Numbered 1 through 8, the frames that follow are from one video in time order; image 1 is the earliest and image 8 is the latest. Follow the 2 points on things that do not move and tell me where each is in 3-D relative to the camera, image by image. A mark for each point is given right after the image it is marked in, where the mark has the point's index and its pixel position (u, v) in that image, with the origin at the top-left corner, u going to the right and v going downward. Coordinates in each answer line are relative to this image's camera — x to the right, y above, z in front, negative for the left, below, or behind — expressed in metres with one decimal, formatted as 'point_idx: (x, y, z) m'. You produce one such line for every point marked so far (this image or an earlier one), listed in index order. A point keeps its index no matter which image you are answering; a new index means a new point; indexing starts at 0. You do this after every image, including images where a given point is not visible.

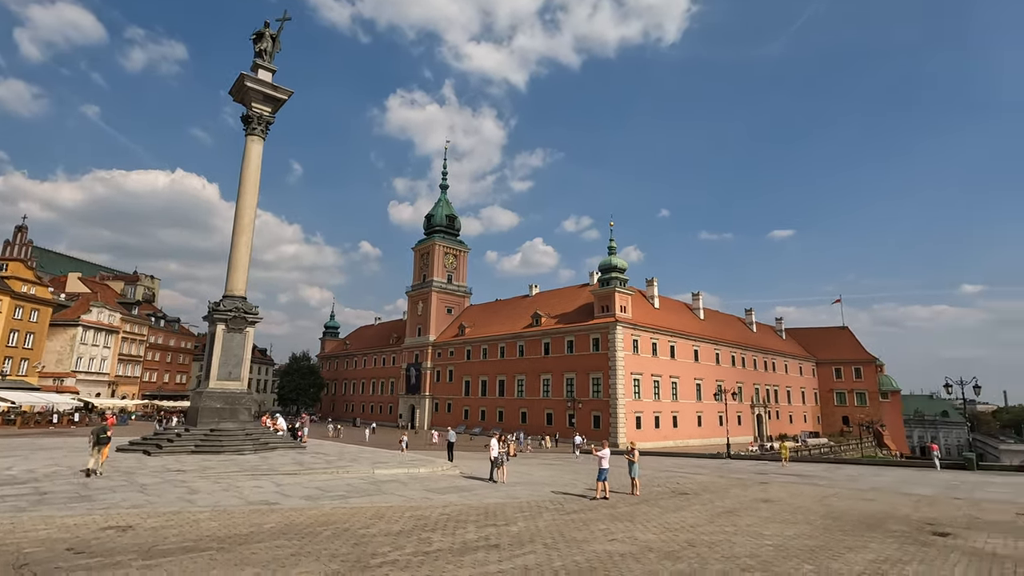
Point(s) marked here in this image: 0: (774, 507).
0: (+7.3, -6.1, +14.9) m
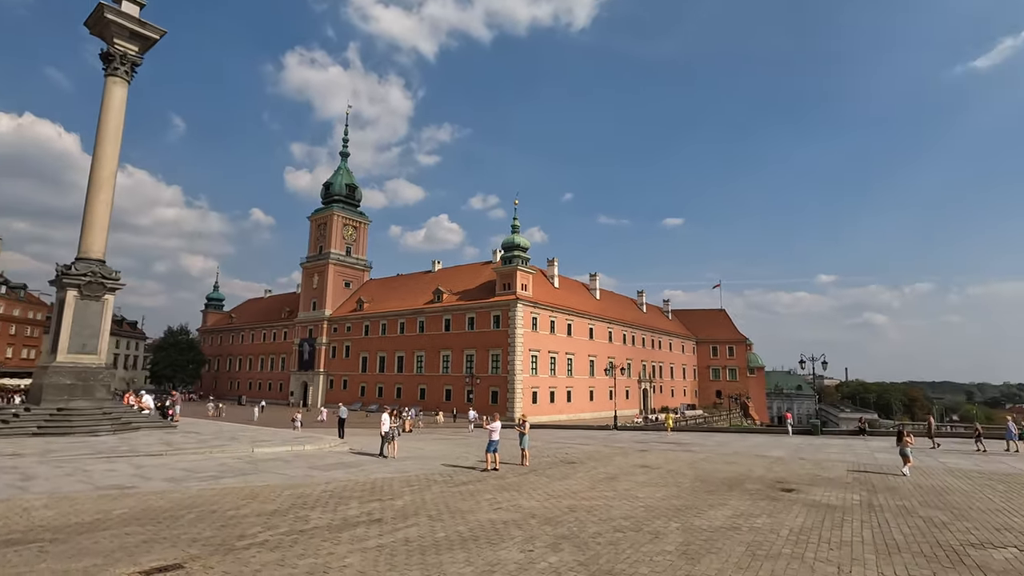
0: (+4.1, -5.5, +16.0) m
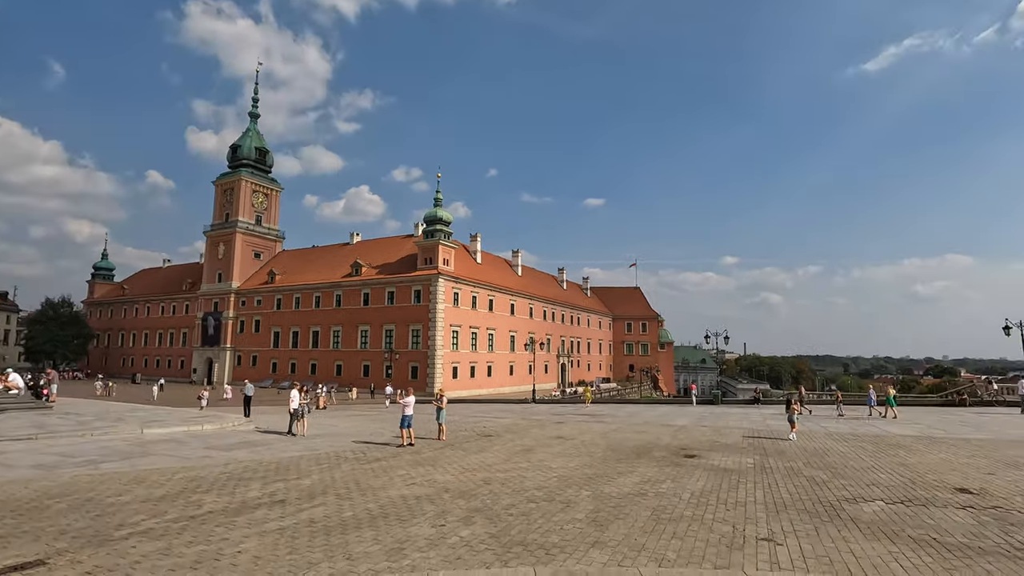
0: (+1.6, -4.8, +16.4) m
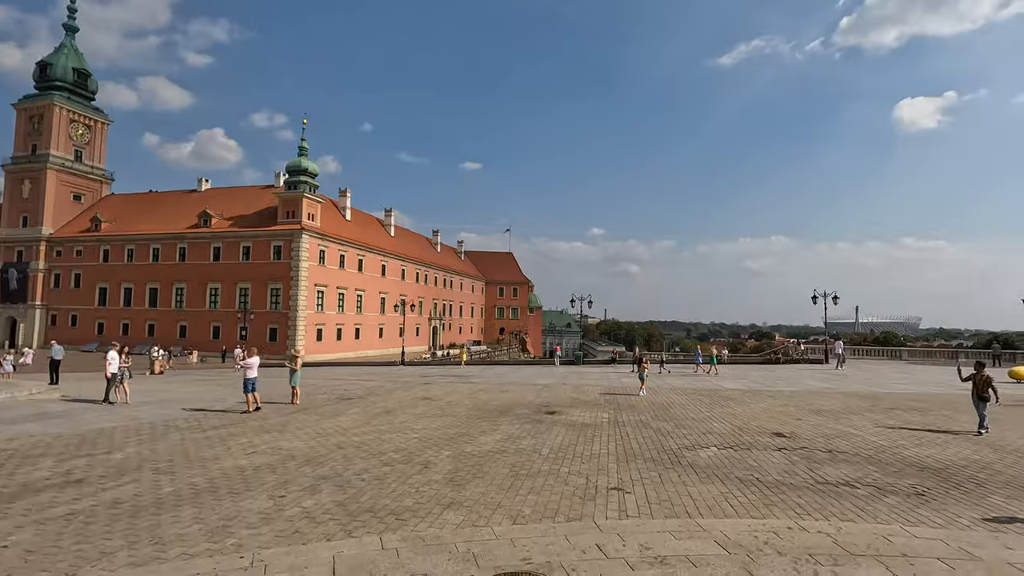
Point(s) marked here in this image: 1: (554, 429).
0: (-2.5, -3.5, +16.0) m
1: (+1.0, -3.2, +12.2) m
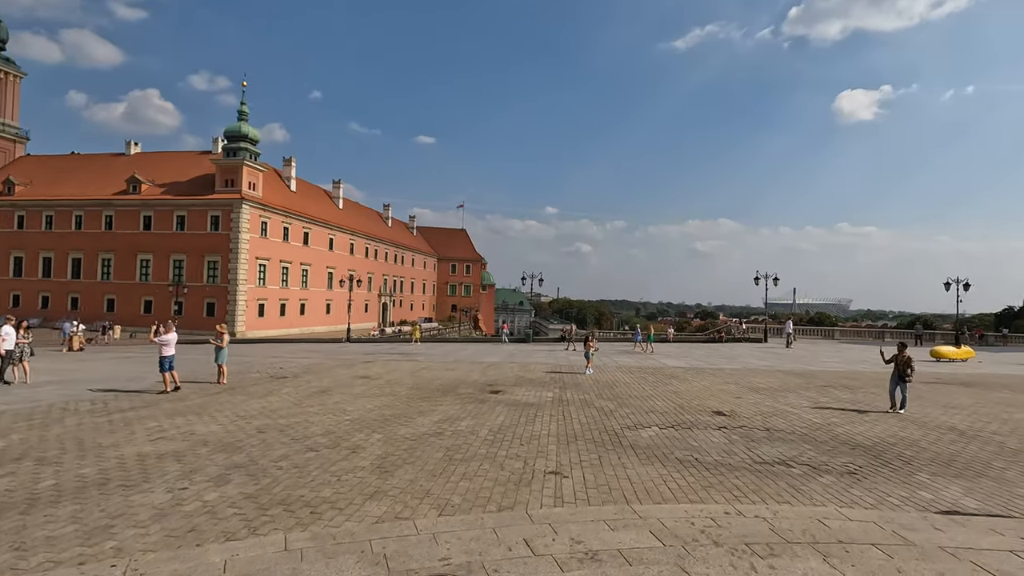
0: (-4.1, -2.7, +15.3) m
1: (-0.4, -2.7, +11.8) m
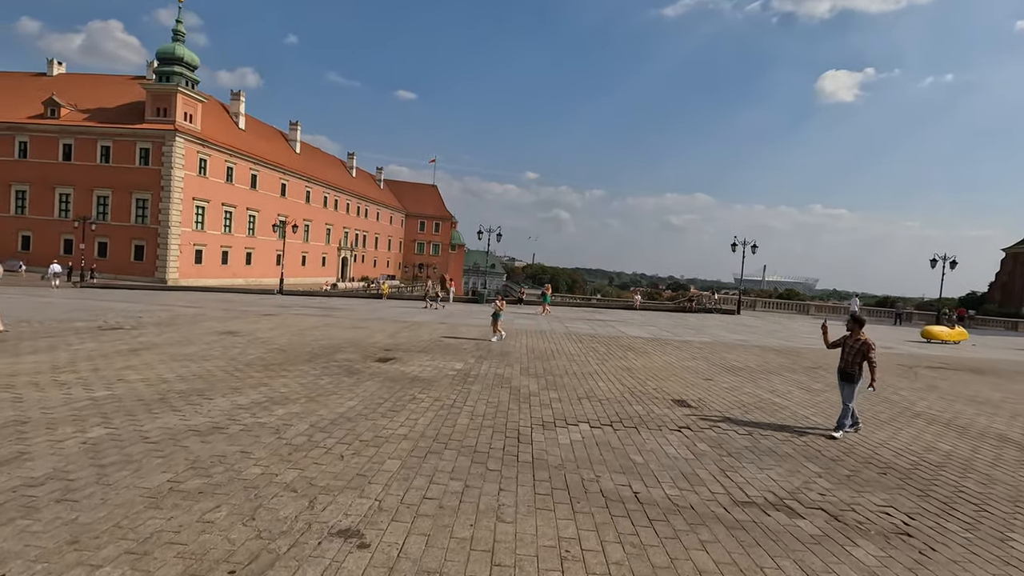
0: (-6.2, -1.1, +11.4) m
1: (-2.3, -1.5, +8.1) m
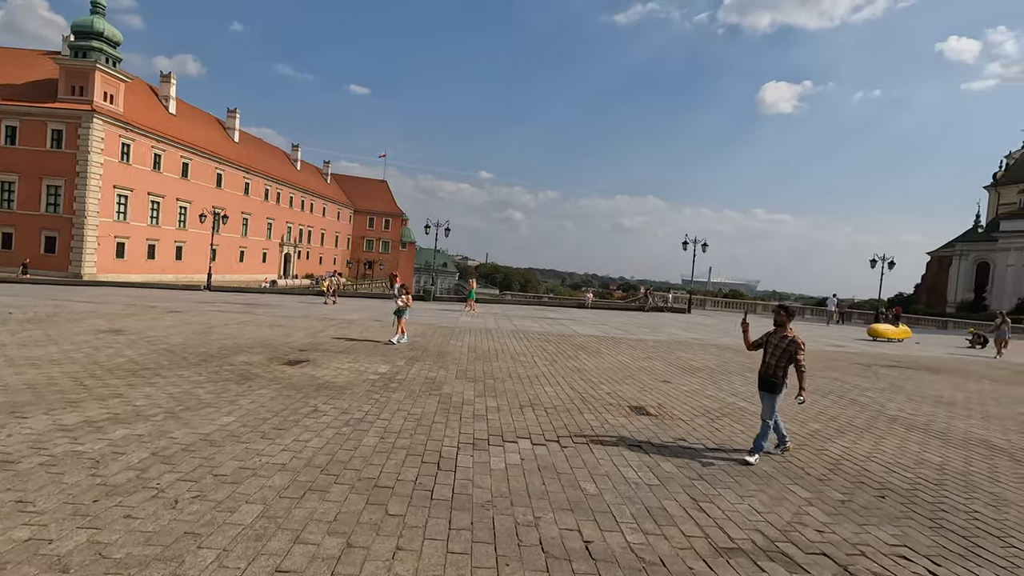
0: (-7.3, -0.9, +9.5) m
1: (-3.1, -1.3, +6.5) m
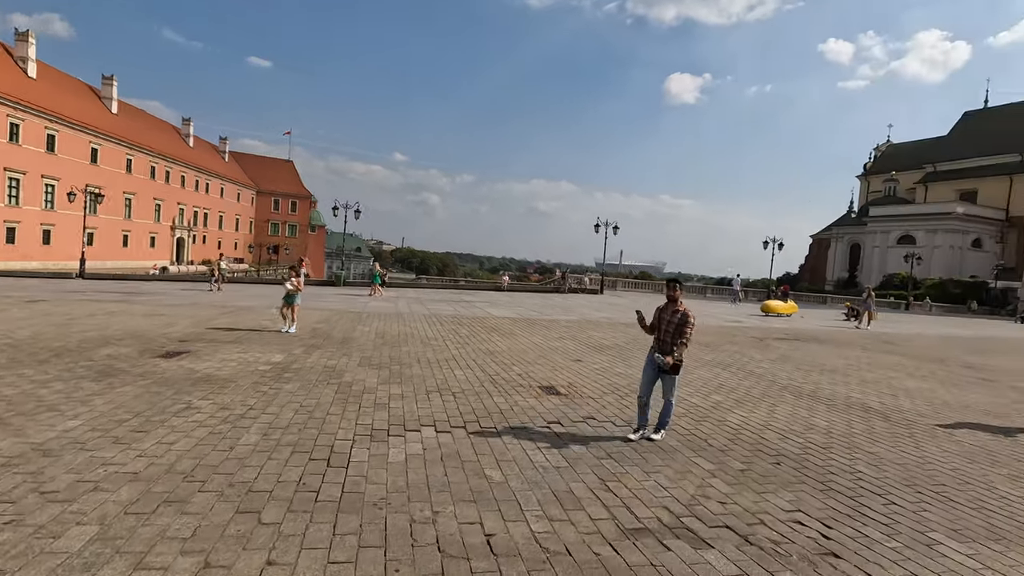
0: (-8.8, -0.7, +8.0) m
1: (-4.2, -1.1, +5.7) m
